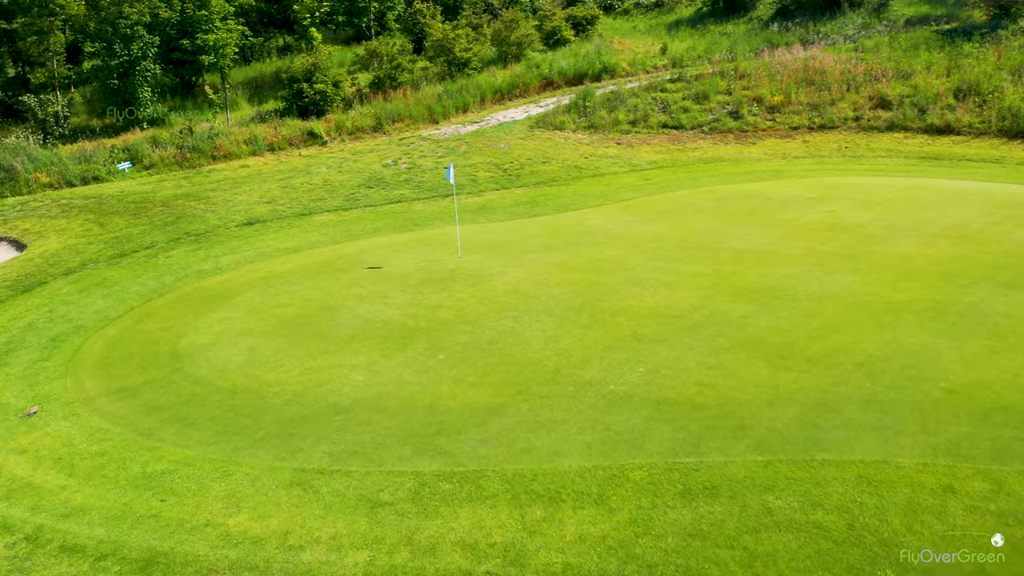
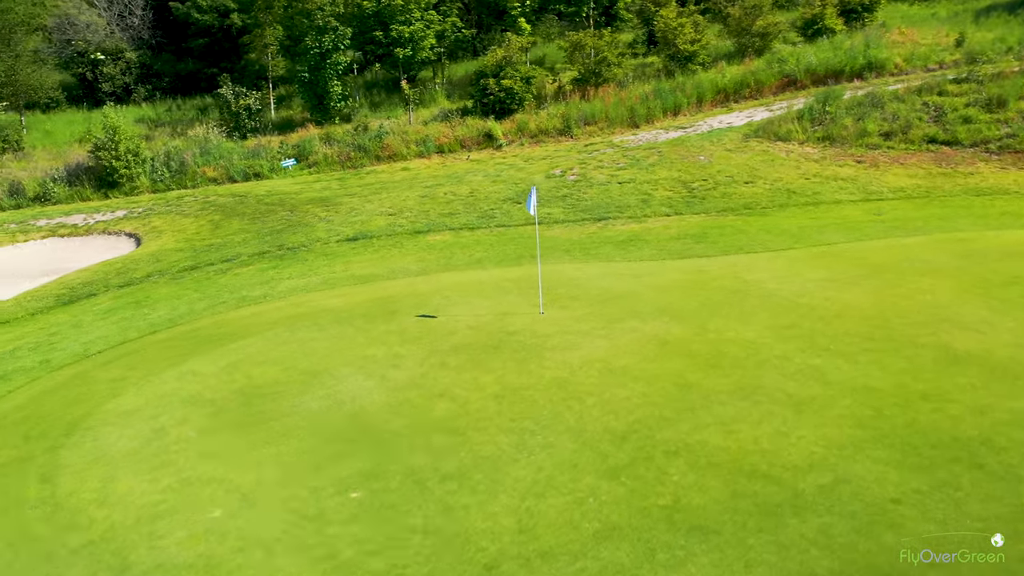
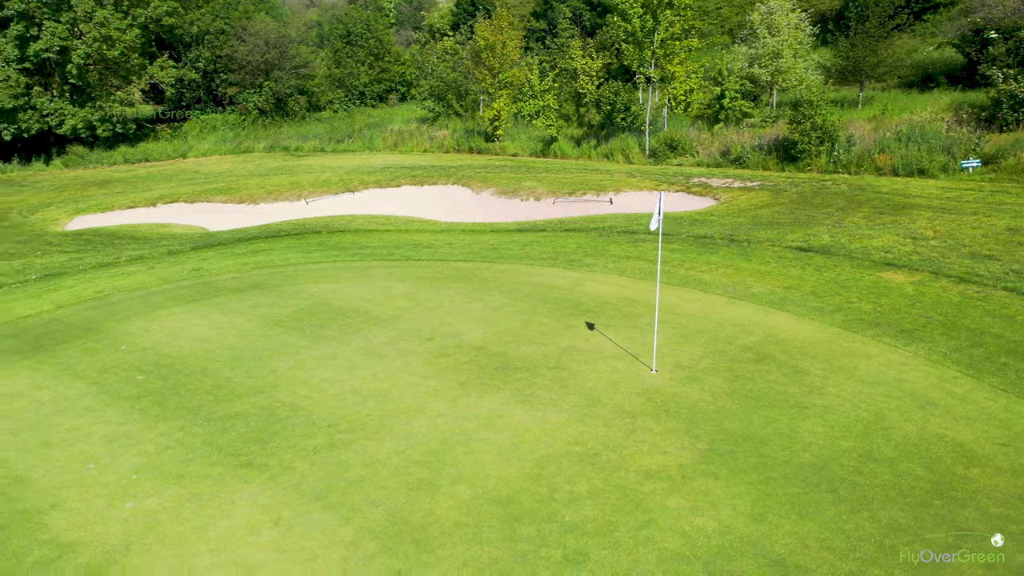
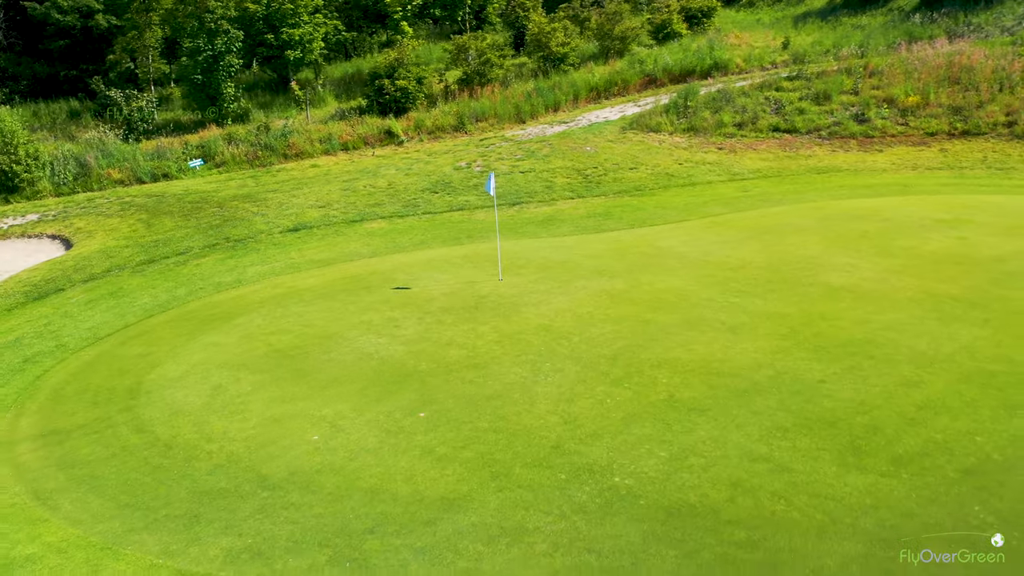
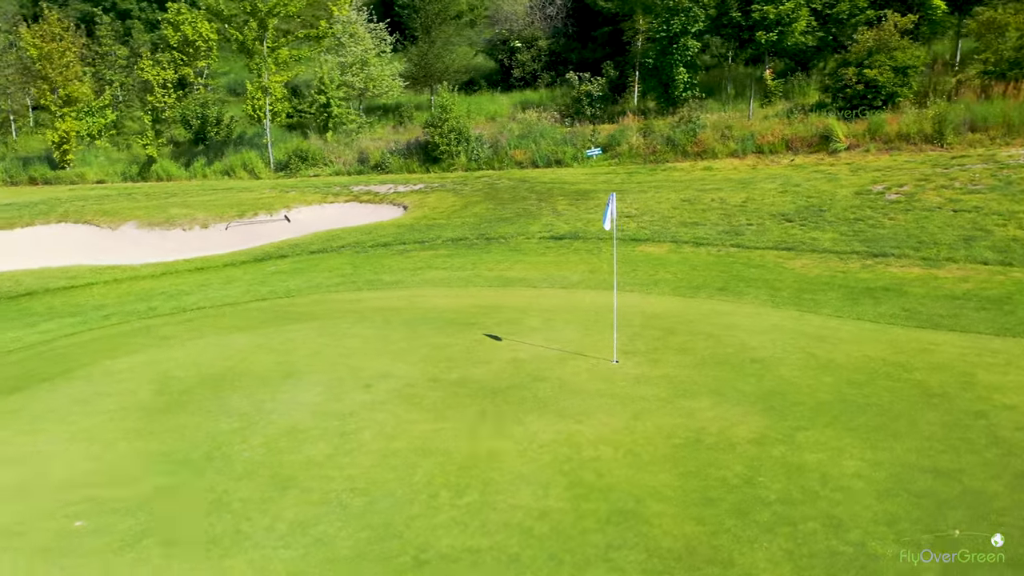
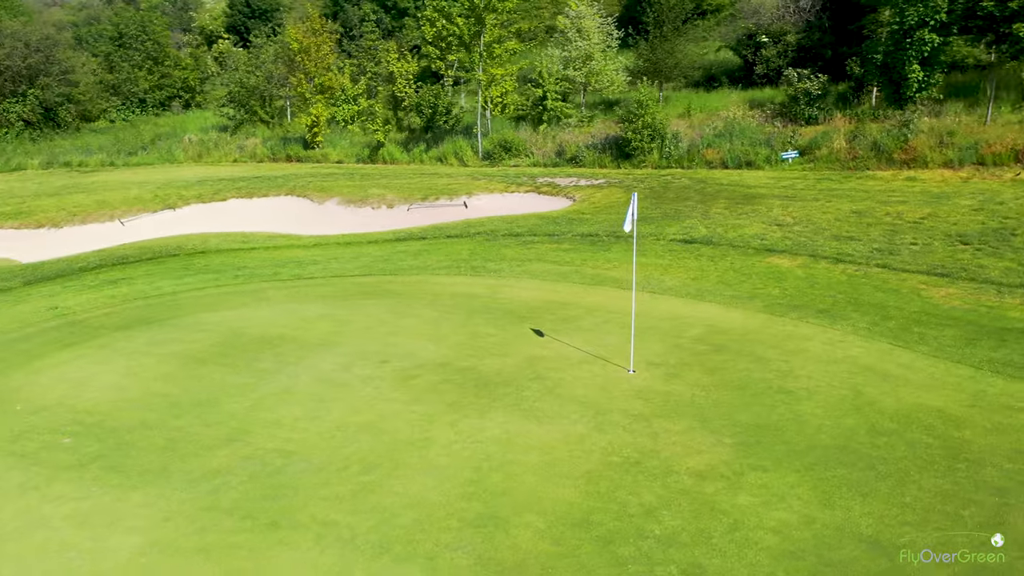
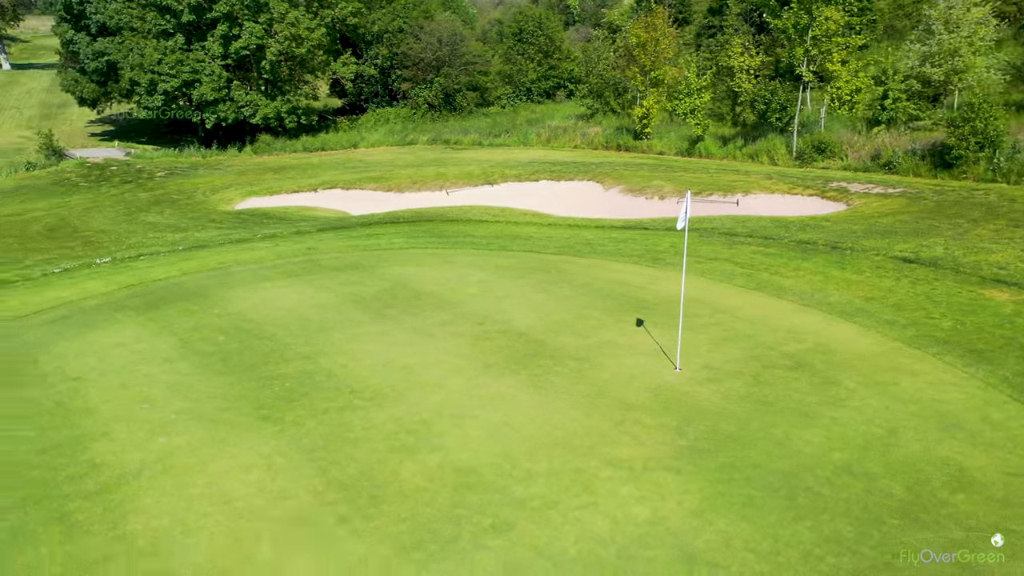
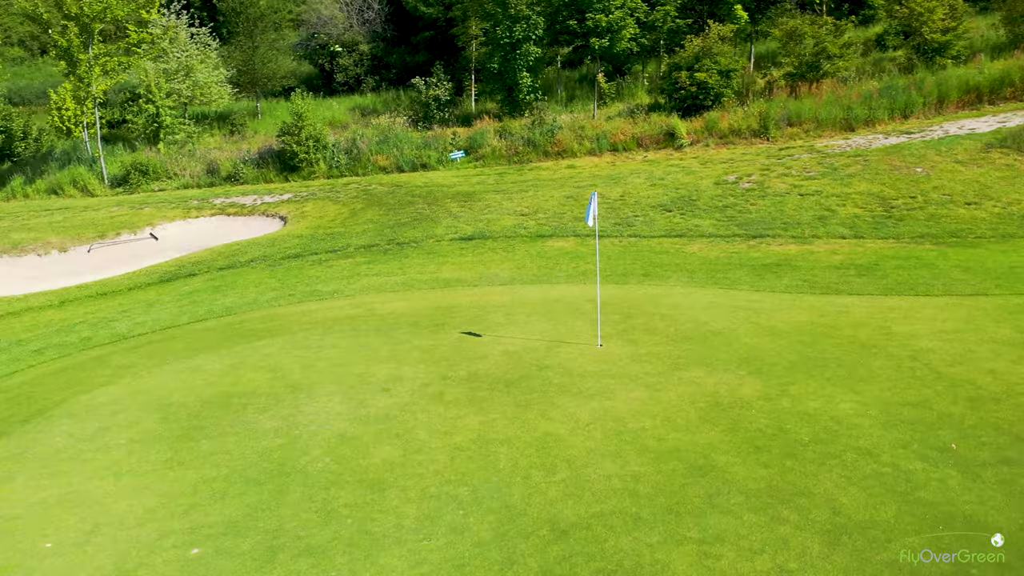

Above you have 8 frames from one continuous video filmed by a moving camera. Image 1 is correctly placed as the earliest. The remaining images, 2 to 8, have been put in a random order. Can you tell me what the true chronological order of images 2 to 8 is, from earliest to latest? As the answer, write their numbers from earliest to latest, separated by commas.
4, 2, 8, 5, 6, 3, 7
